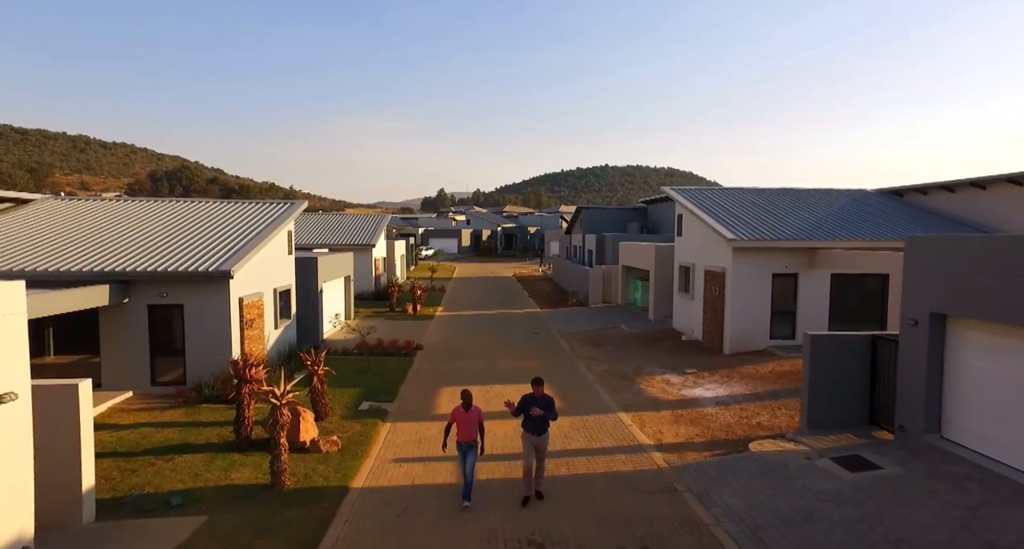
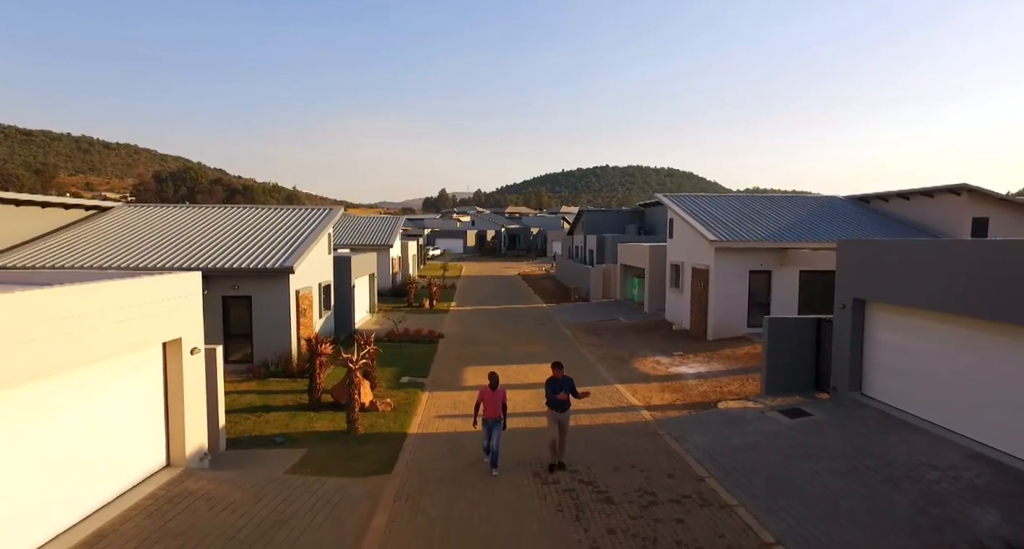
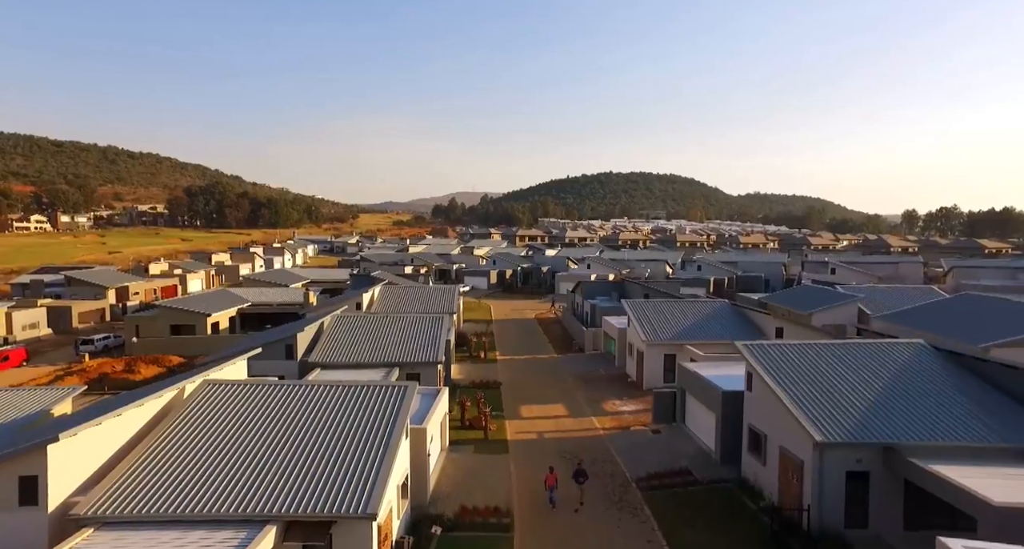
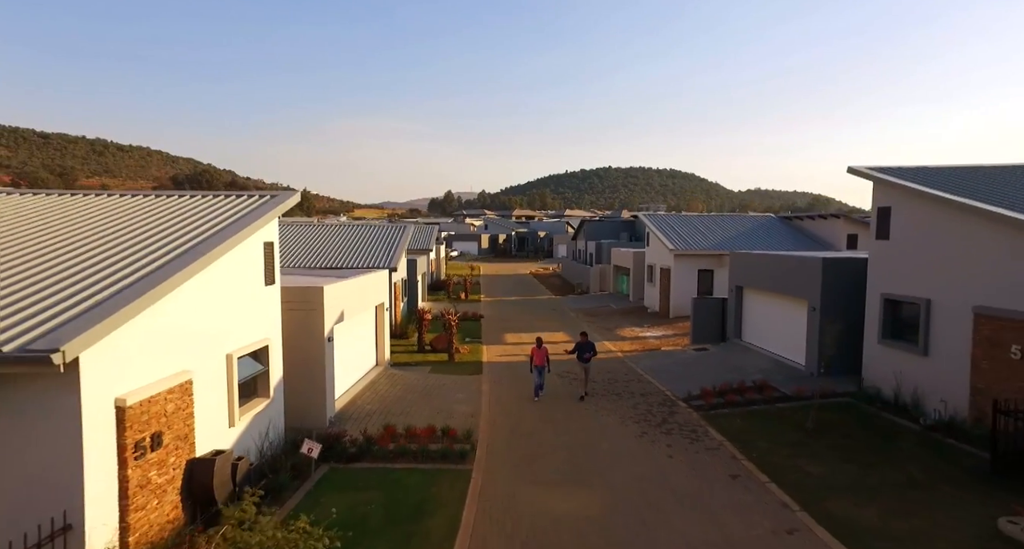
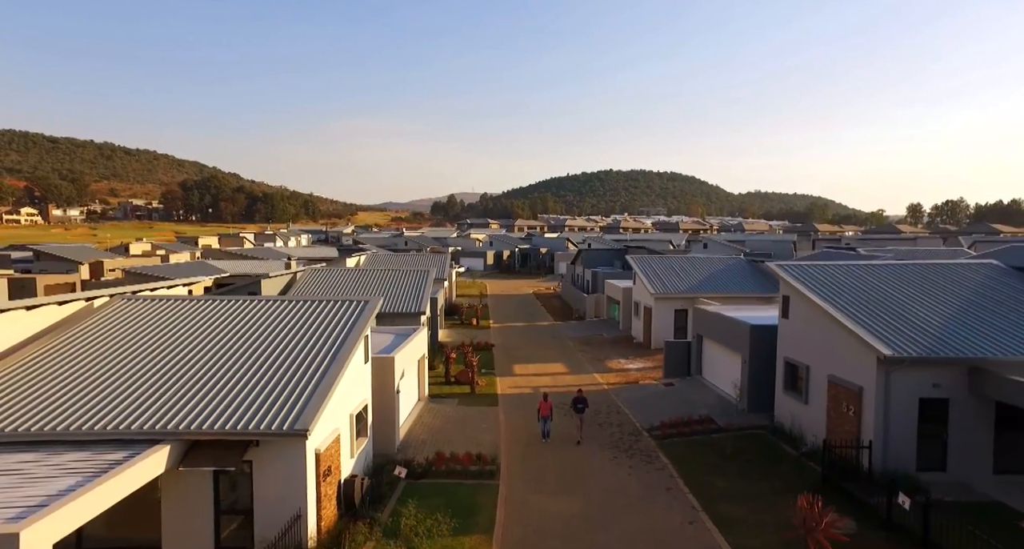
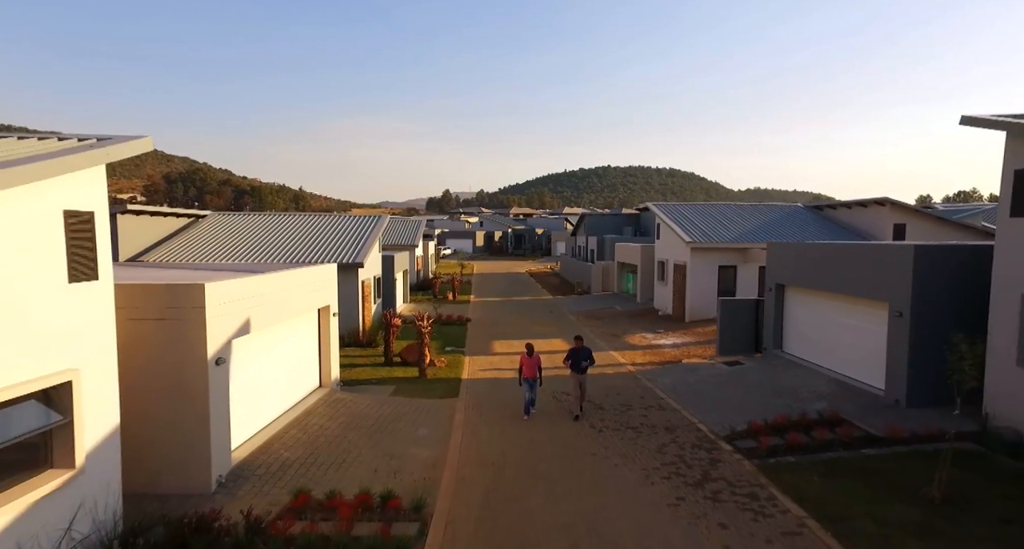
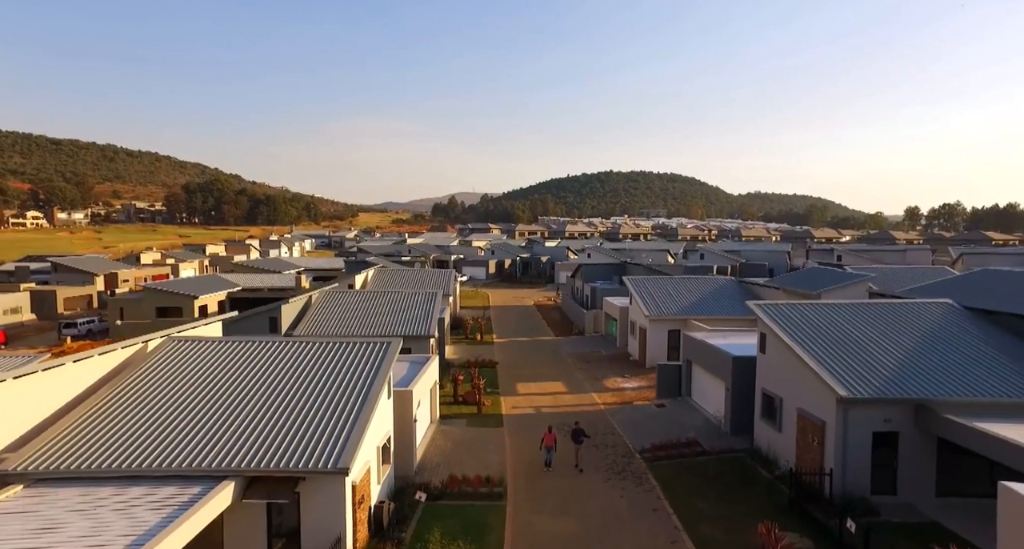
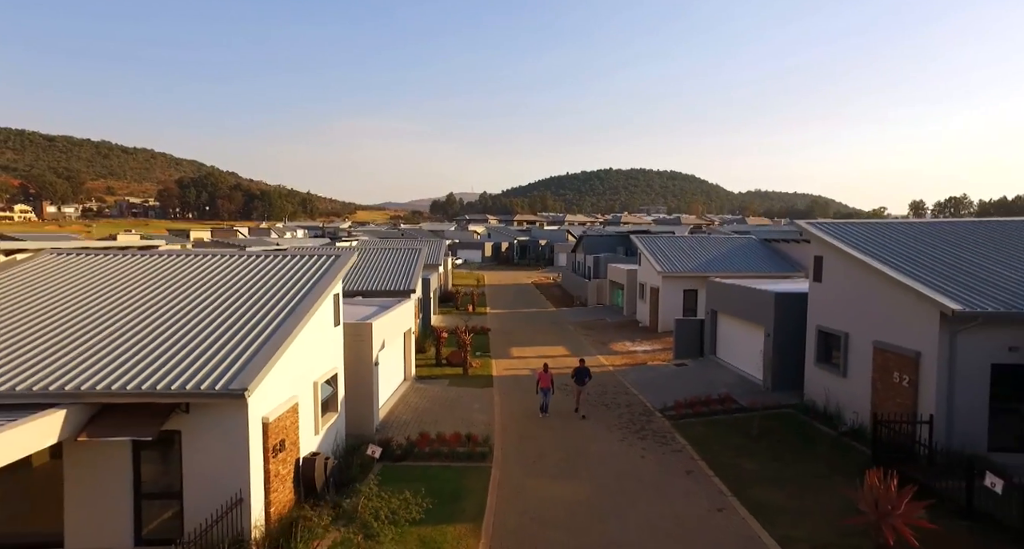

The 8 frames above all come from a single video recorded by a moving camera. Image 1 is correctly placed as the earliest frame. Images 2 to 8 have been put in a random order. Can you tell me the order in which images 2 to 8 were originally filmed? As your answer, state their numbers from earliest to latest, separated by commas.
2, 6, 4, 8, 5, 7, 3
